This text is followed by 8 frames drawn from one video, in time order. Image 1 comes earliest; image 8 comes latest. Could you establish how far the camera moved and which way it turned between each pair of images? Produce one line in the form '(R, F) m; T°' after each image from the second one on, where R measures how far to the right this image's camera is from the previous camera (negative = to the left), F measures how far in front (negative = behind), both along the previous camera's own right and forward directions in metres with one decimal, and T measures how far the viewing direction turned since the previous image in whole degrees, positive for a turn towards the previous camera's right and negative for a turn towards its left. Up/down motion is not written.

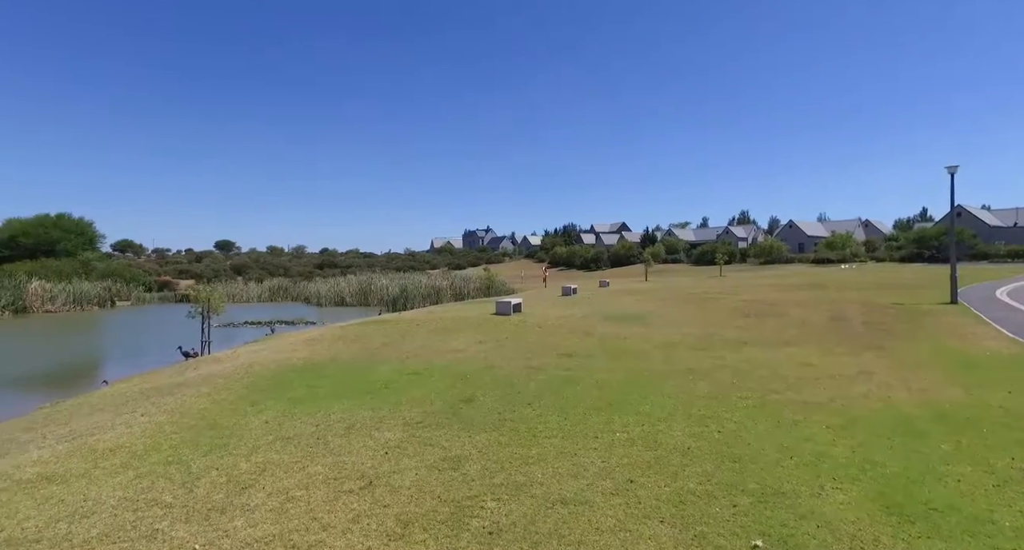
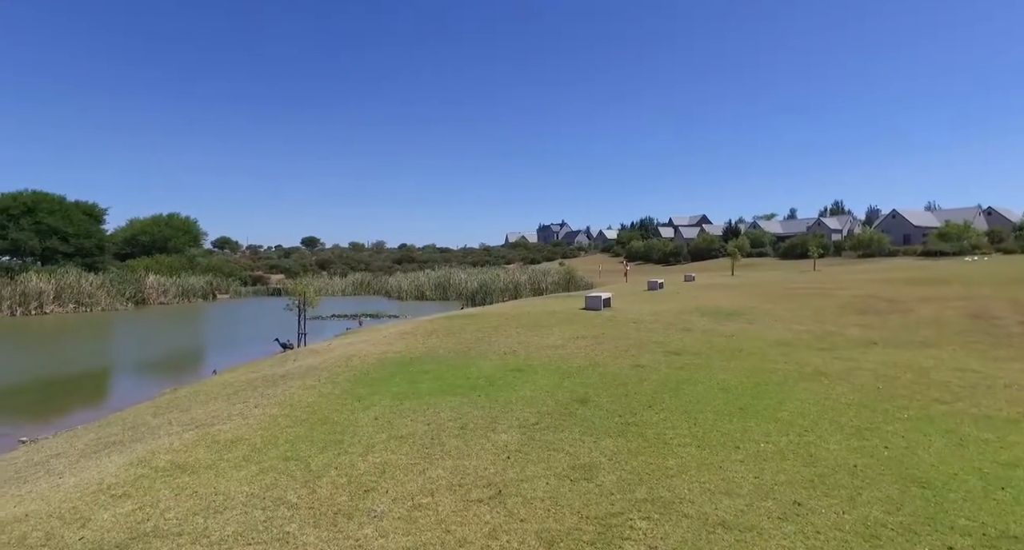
(-0.5, +0.4) m; -7°
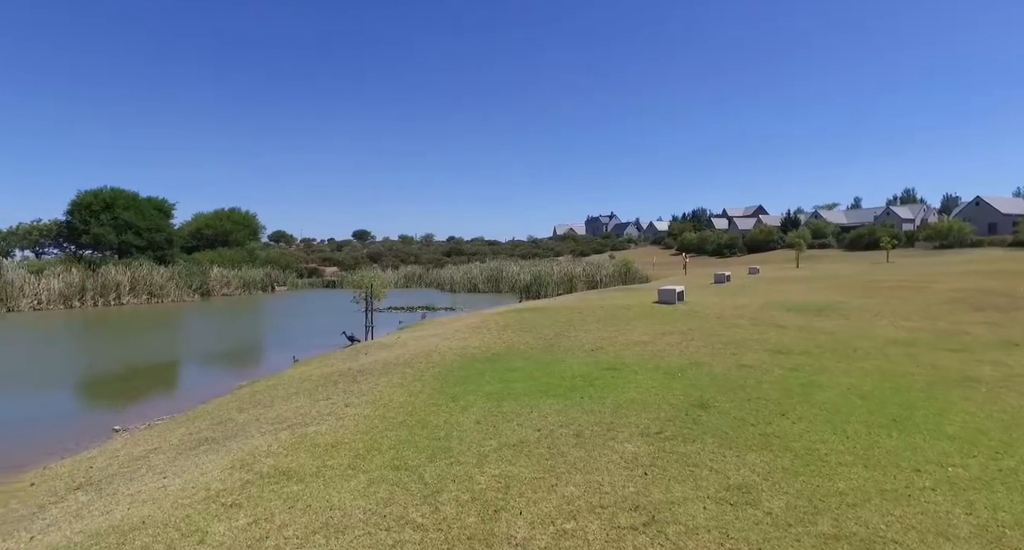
(-0.8, +0.6) m; -5°
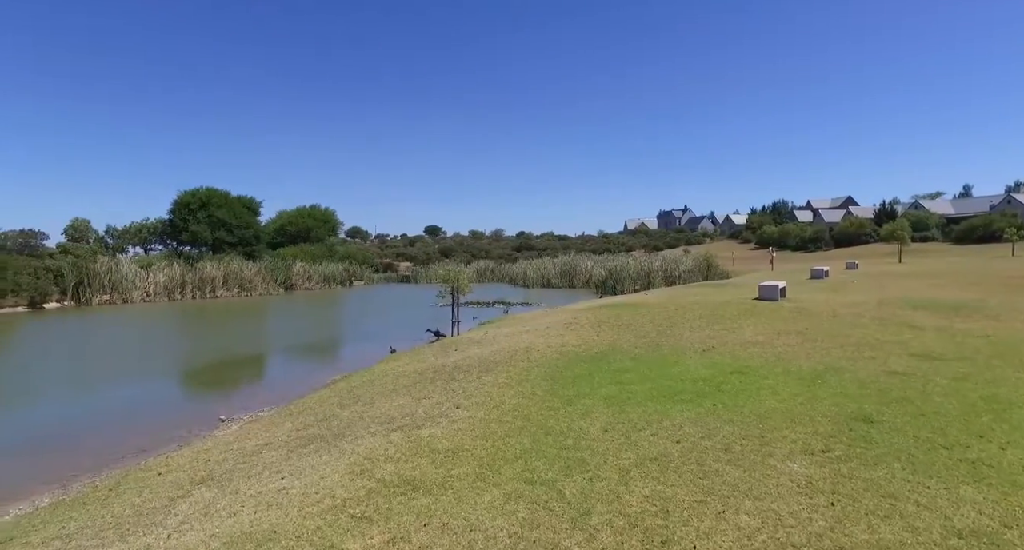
(-0.7, +0.6) m; -7°
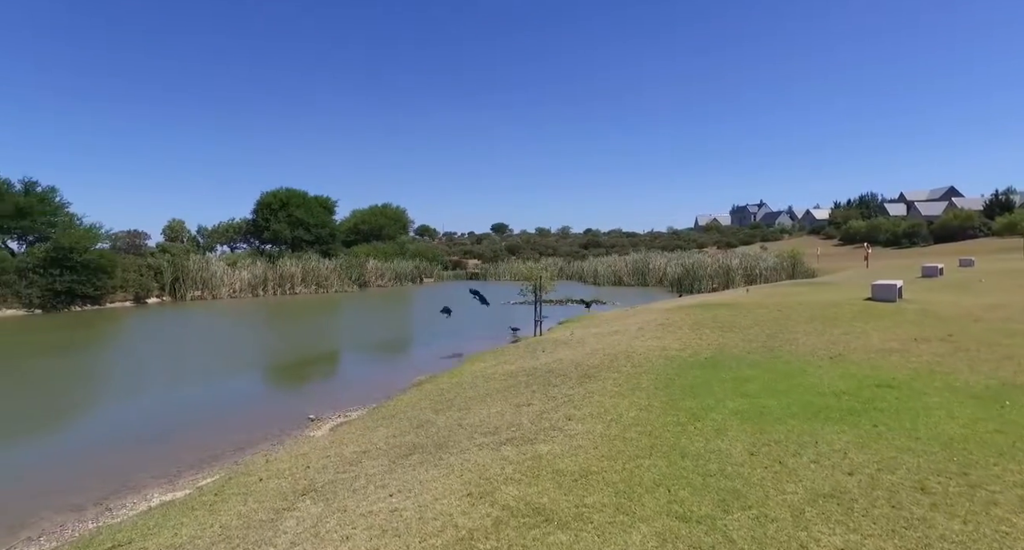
(-0.6, +0.7) m; -6°
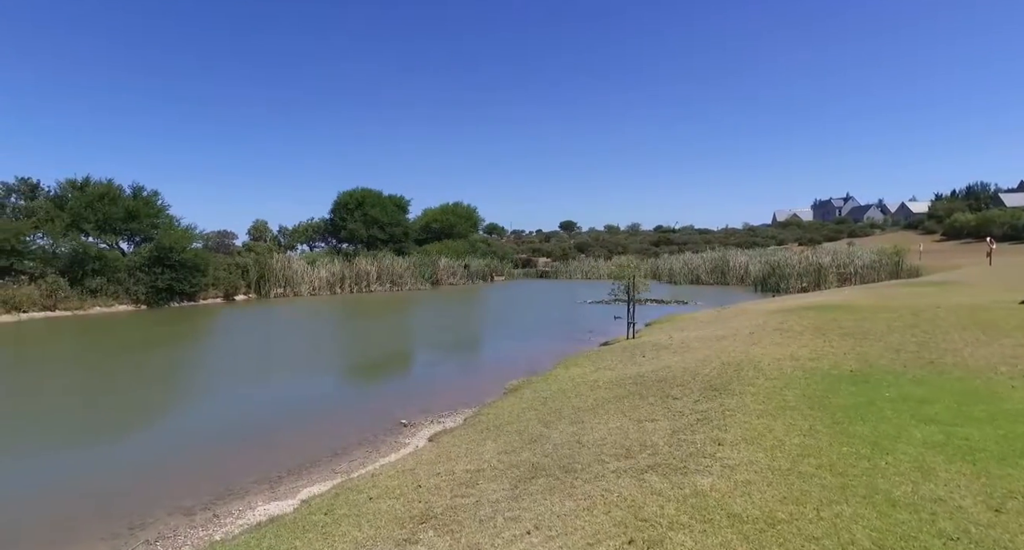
(-0.7, +0.9) m; -7°
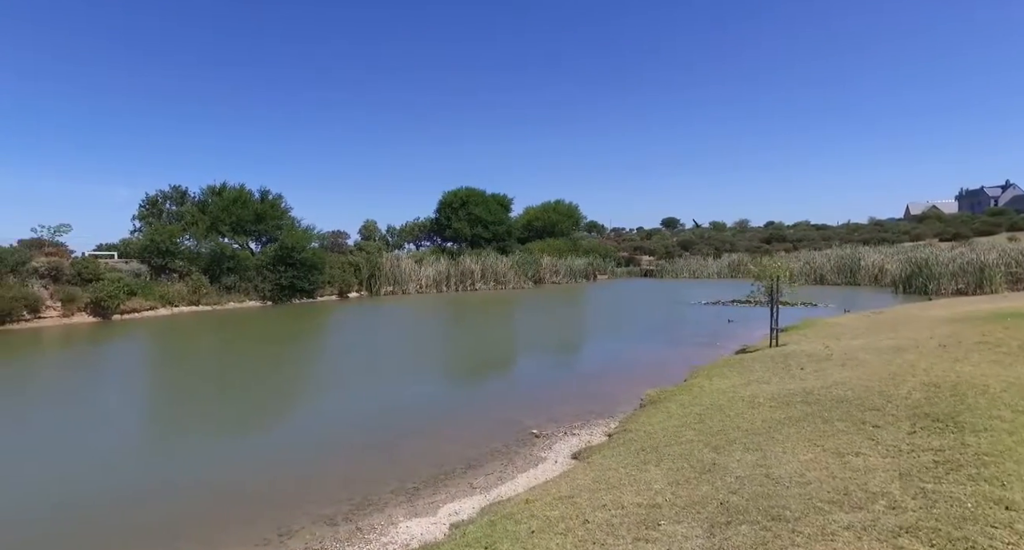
(-0.9, +1.0) m; -10°
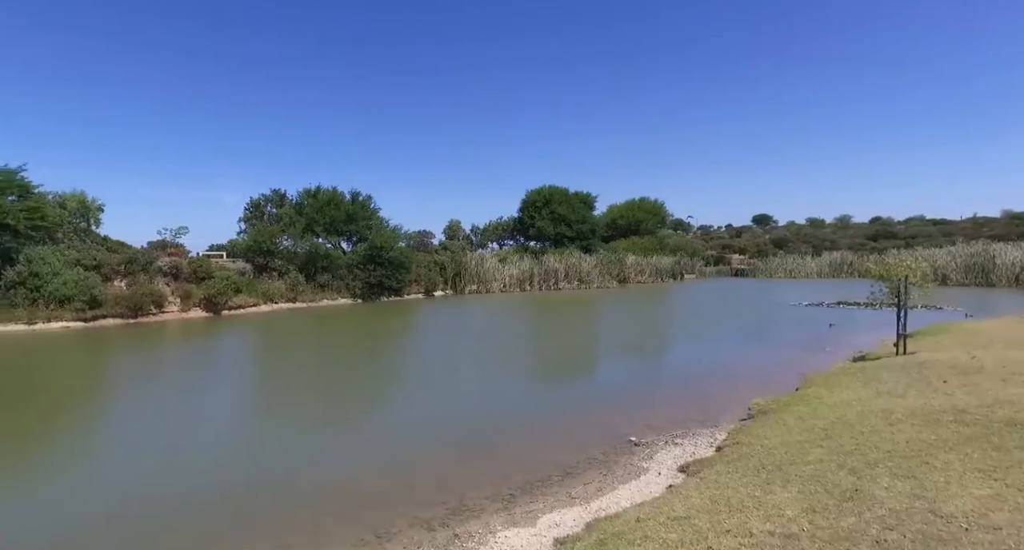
(-0.3, +0.7) m; -8°
